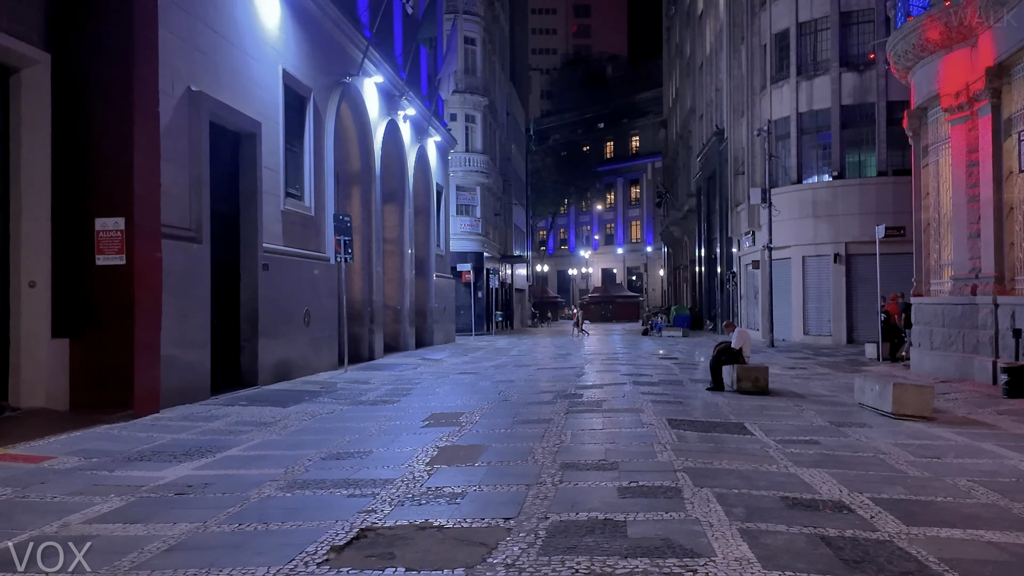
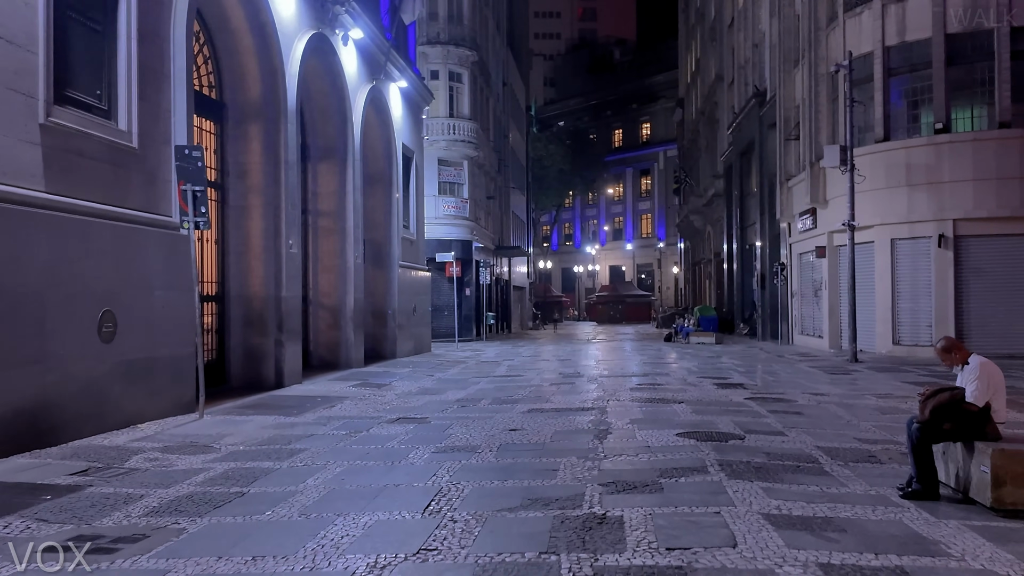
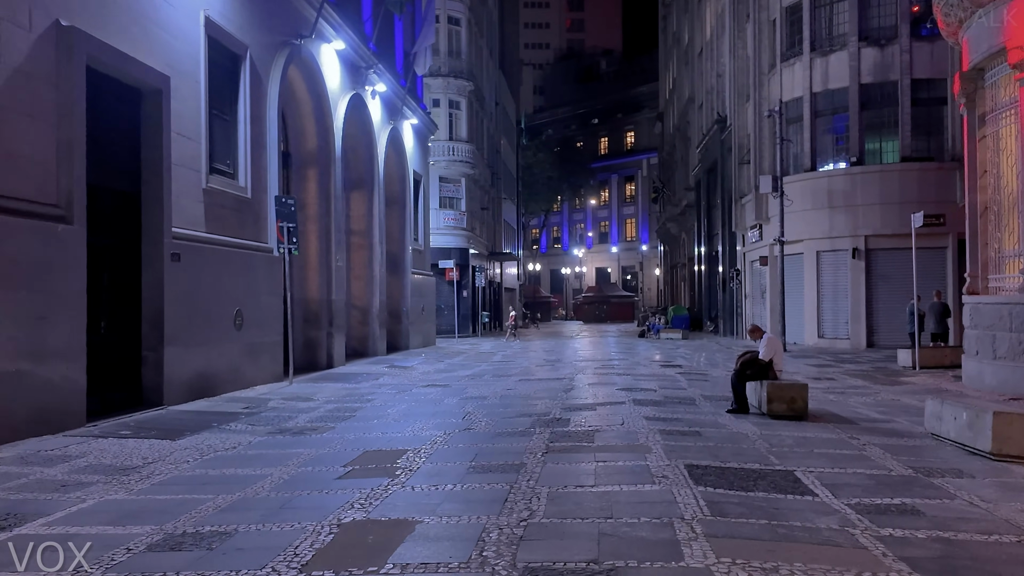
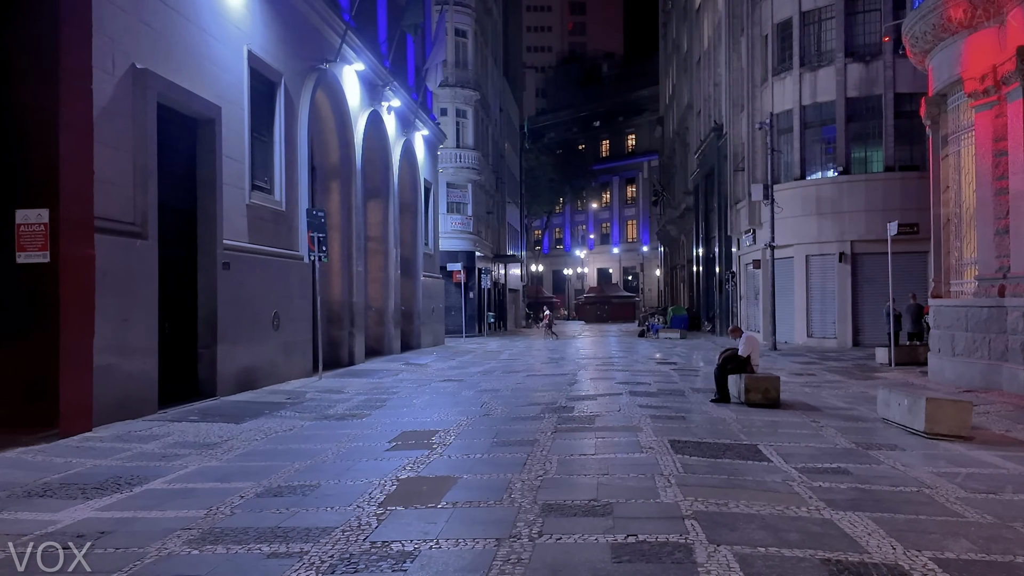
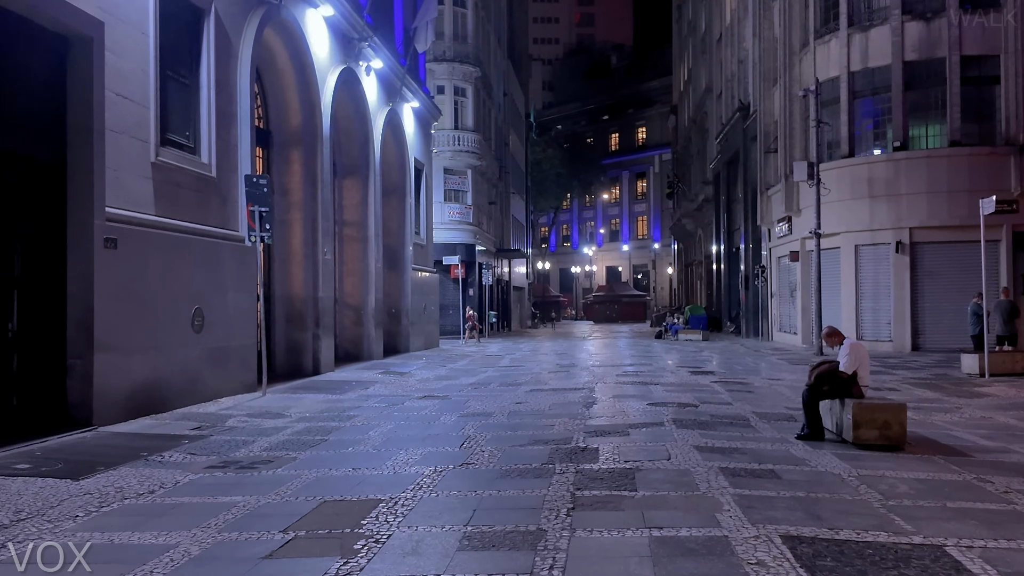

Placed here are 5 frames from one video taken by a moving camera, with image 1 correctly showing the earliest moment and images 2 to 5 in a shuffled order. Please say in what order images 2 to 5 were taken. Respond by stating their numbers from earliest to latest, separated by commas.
4, 3, 5, 2
